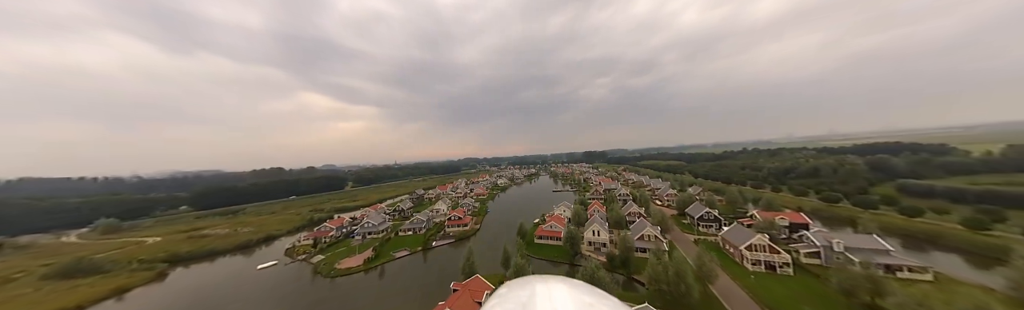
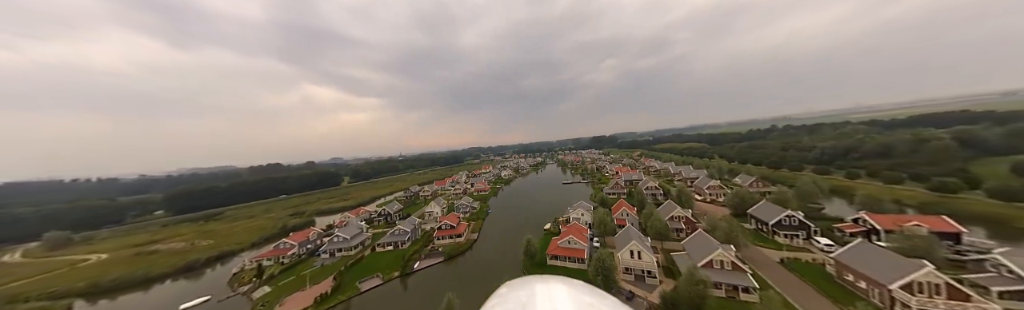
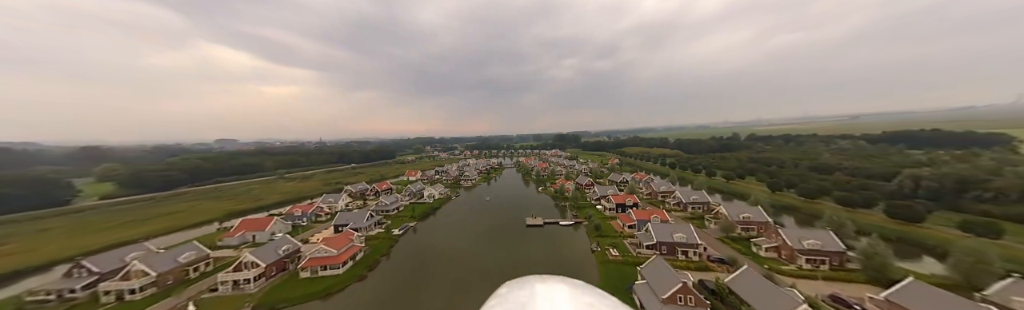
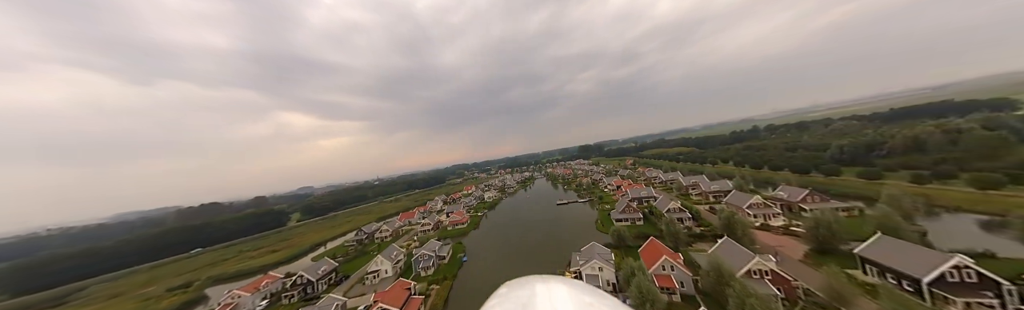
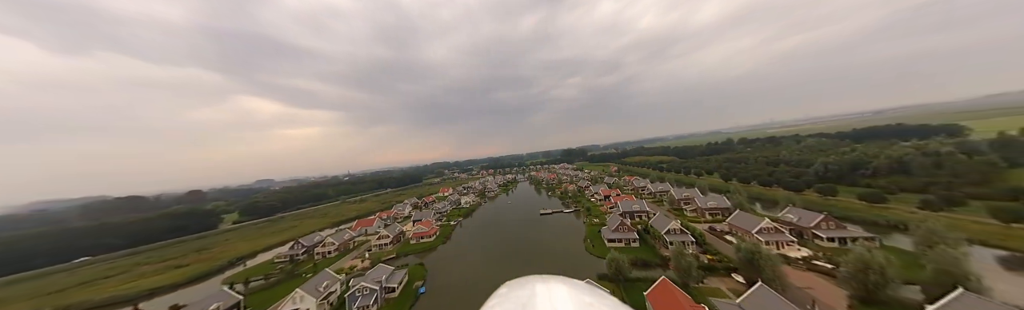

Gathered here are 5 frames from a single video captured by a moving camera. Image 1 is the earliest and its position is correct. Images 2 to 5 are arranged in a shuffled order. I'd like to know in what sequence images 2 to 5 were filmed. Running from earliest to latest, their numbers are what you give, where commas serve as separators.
2, 4, 5, 3
